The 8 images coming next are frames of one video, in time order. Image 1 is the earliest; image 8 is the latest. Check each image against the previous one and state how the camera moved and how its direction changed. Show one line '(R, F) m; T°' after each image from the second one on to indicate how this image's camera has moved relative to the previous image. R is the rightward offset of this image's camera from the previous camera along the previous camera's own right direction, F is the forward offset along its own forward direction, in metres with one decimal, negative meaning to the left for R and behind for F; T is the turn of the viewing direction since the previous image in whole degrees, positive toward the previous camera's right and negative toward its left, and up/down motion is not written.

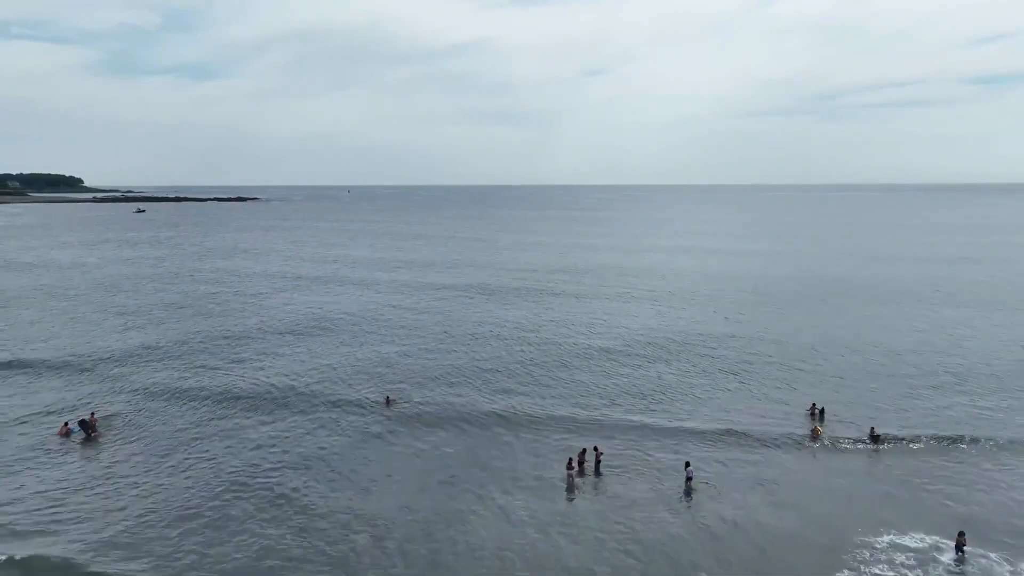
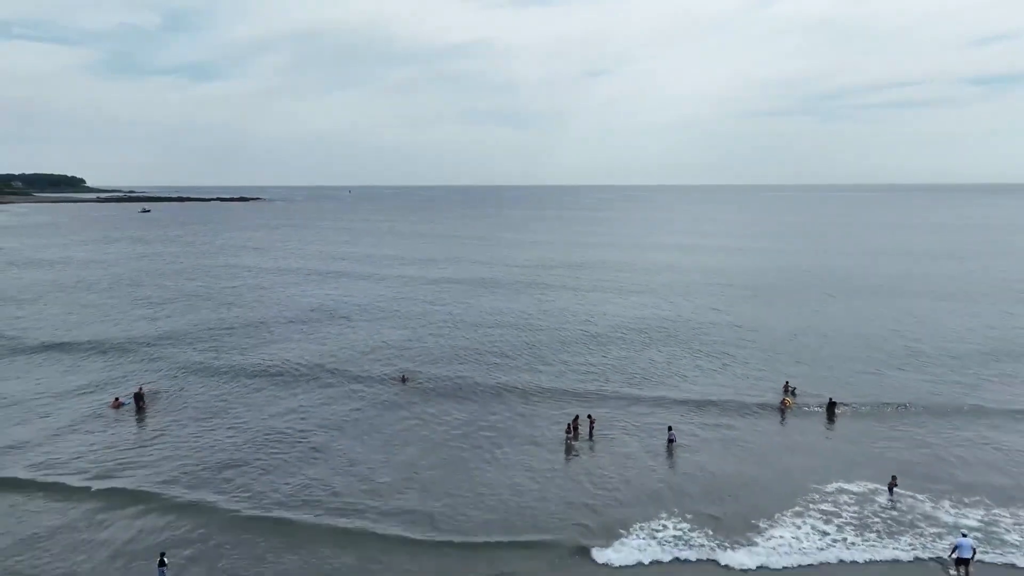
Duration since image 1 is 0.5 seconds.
(-0.1, -2.8) m; 0°
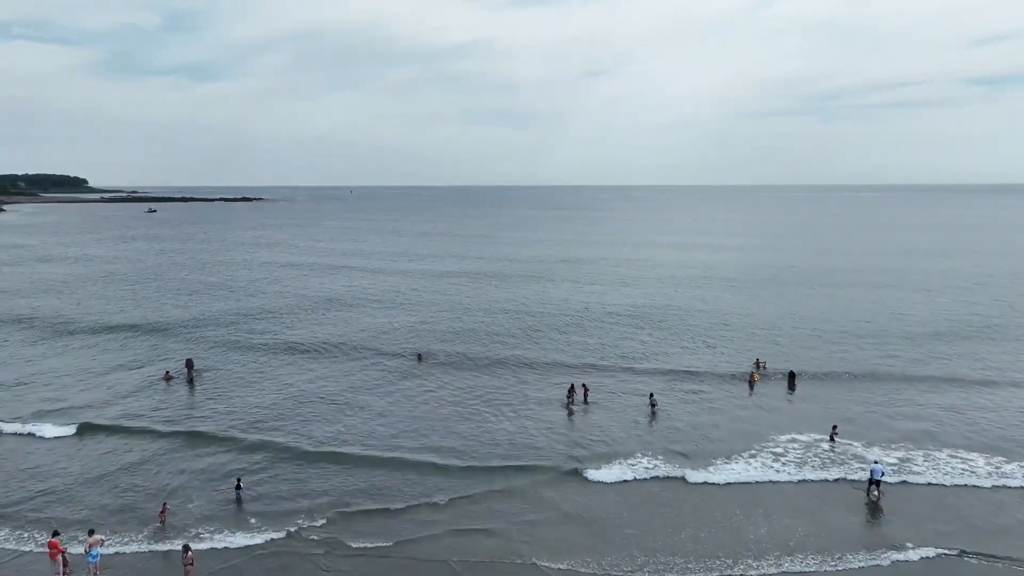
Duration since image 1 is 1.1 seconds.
(-0.1, -3.6) m; 0°
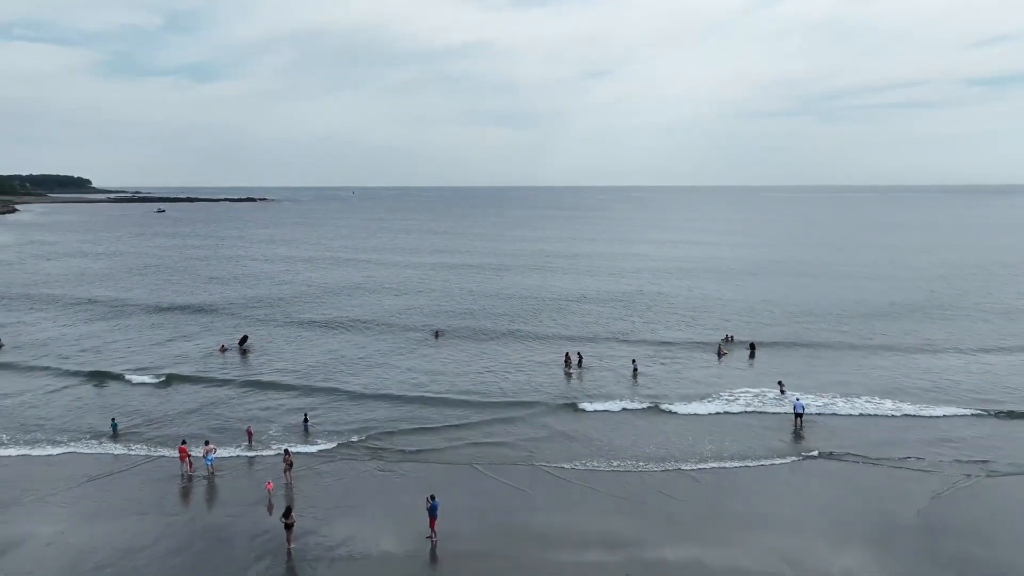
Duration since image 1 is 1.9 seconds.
(-0.2, -4.9) m; 0°
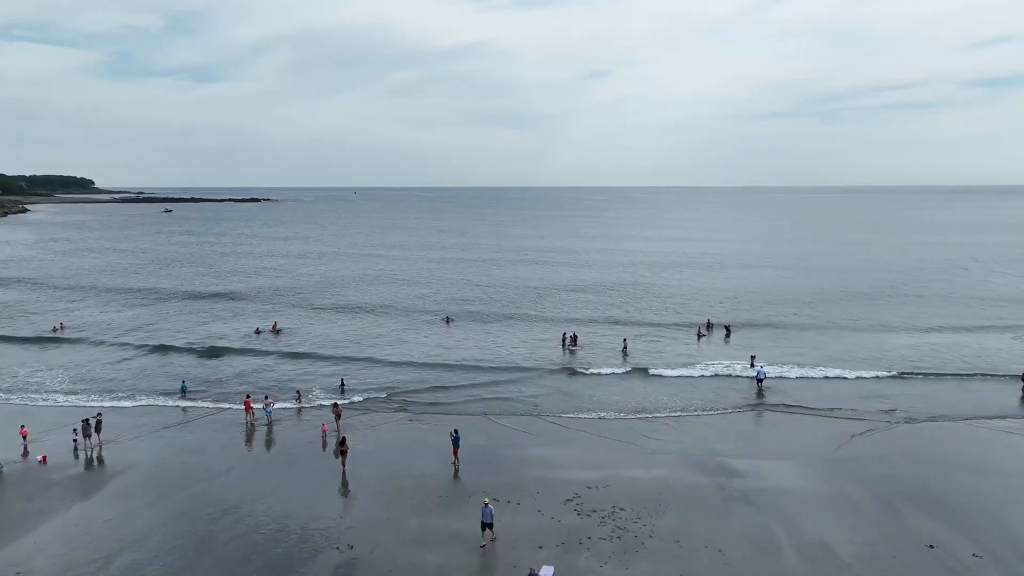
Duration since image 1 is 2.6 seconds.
(-0.2, -4.0) m; 0°
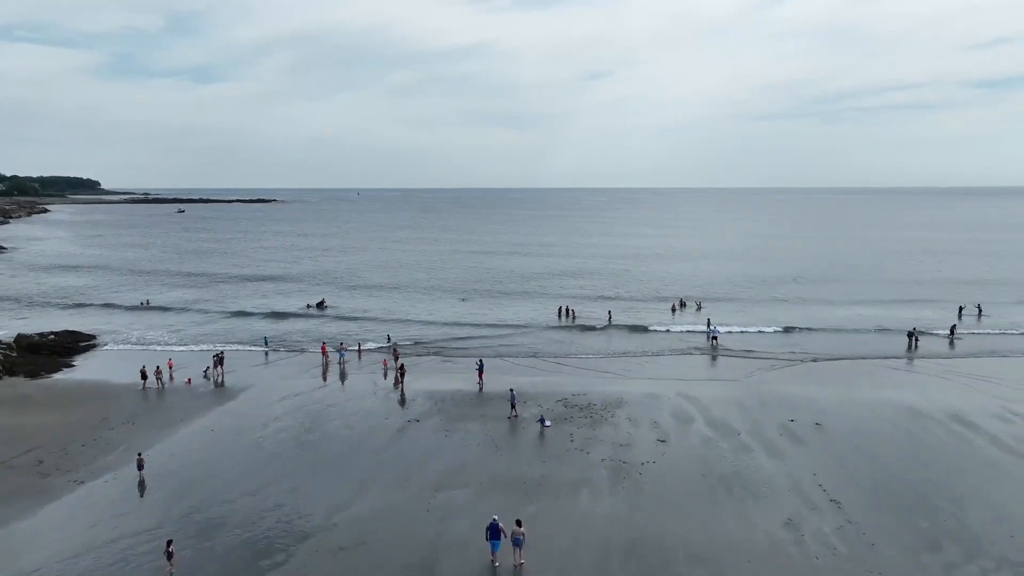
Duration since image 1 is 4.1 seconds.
(-0.3, -7.8) m; 0°
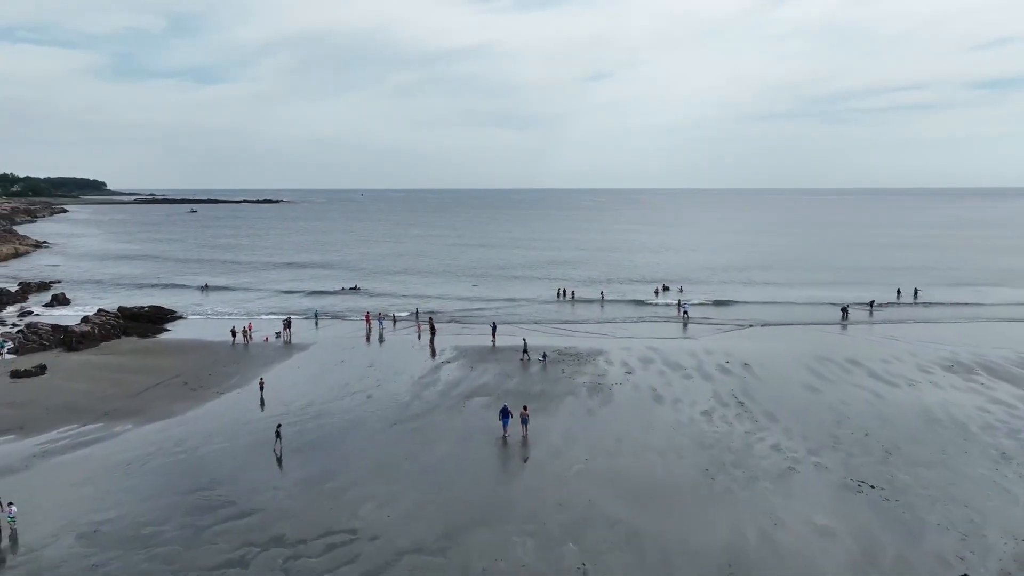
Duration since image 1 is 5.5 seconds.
(-0.3, -7.6) m; 0°
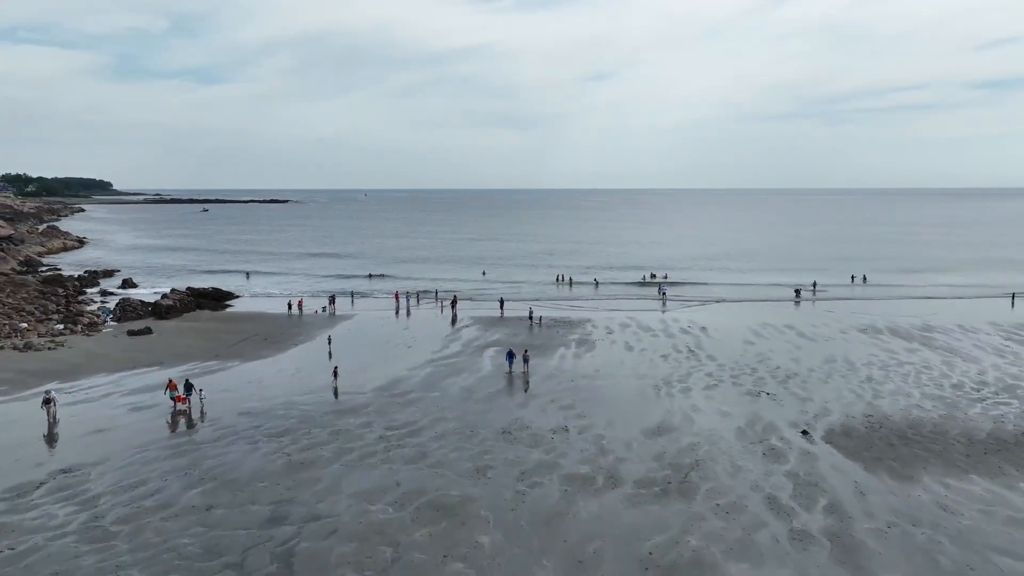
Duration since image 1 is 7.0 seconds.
(-0.2, -7.6) m; 0°
